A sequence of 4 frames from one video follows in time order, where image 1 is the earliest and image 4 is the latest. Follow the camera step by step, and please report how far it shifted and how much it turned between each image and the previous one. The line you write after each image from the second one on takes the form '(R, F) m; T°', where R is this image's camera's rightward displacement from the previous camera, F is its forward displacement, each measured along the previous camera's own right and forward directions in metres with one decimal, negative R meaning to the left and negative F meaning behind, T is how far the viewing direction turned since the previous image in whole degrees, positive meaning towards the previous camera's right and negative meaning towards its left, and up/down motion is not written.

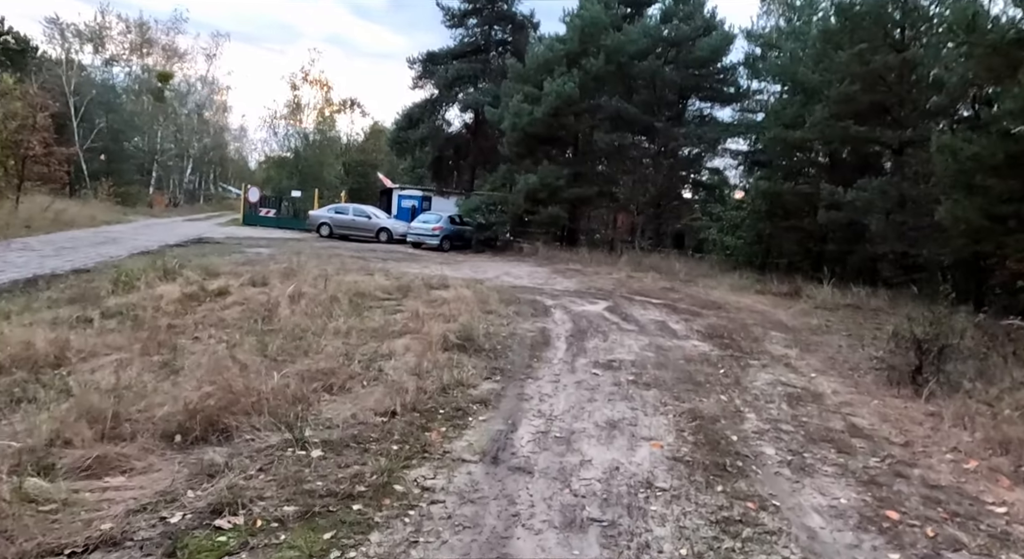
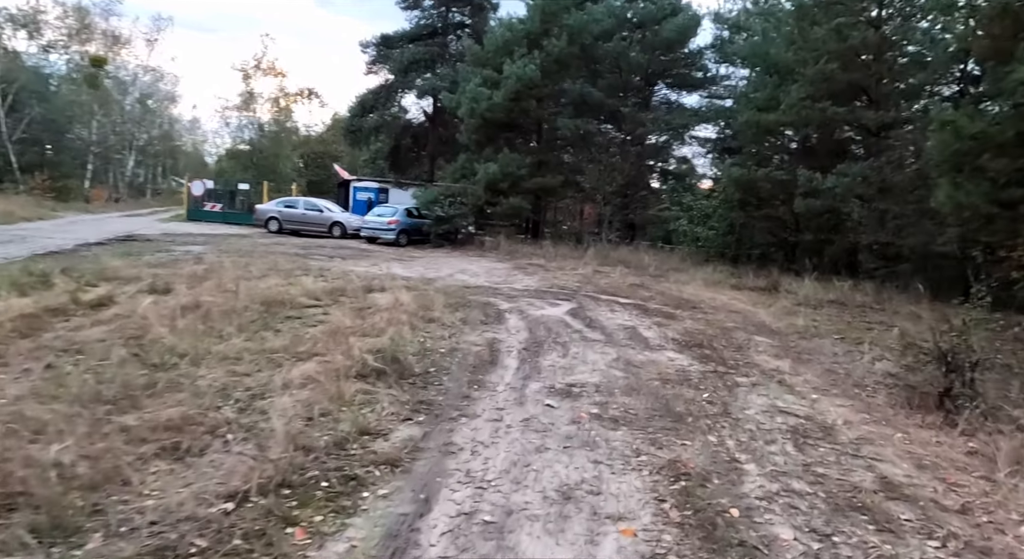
(+0.3, +1.5) m; +3°
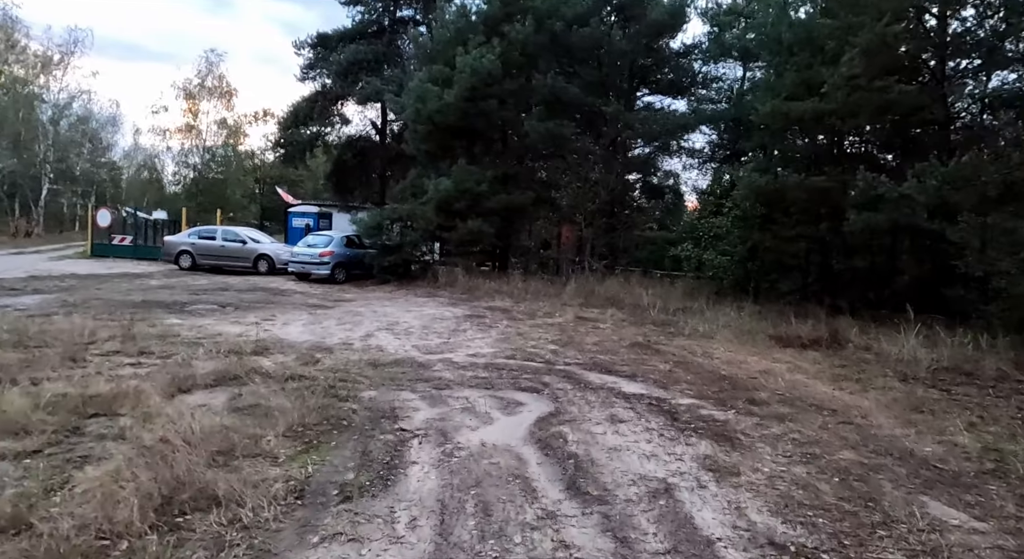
(+0.6, +4.8) m; +2°
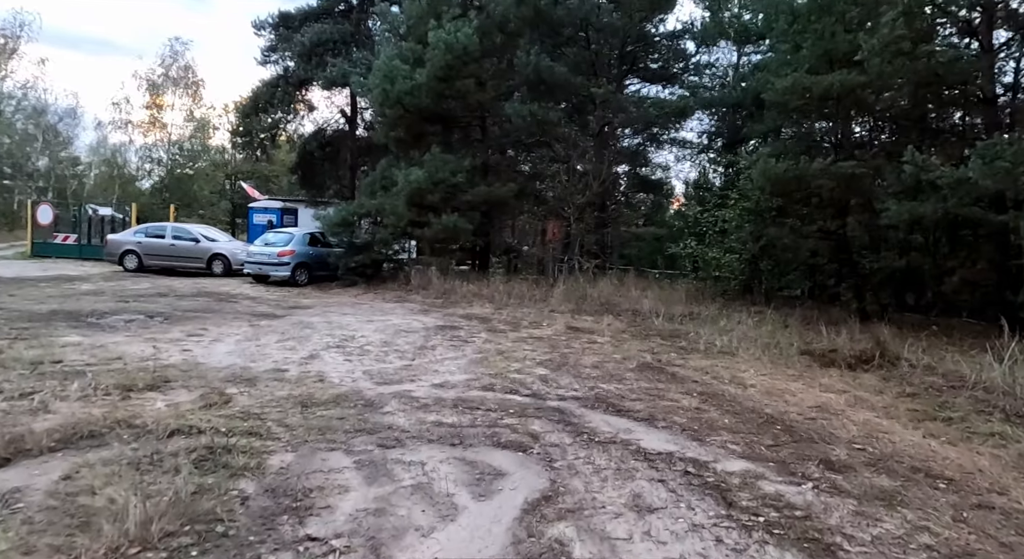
(+0.1, +2.0) m; +1°
